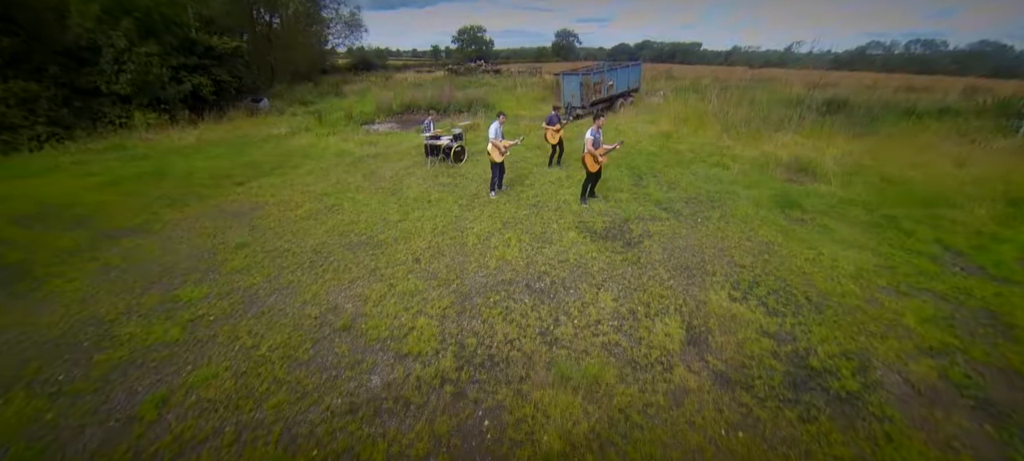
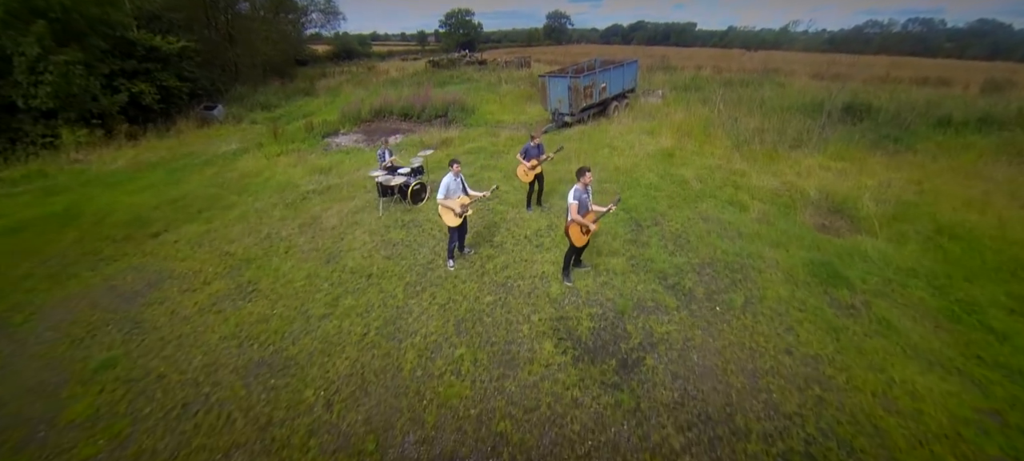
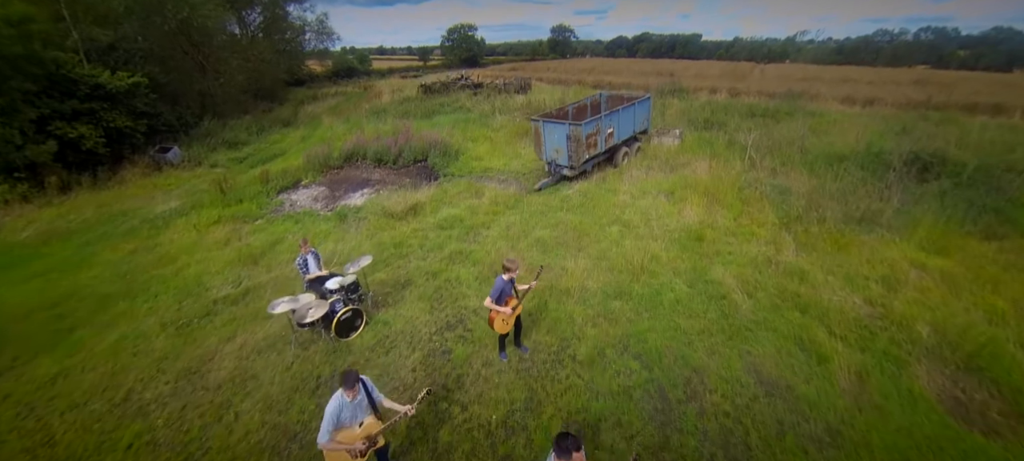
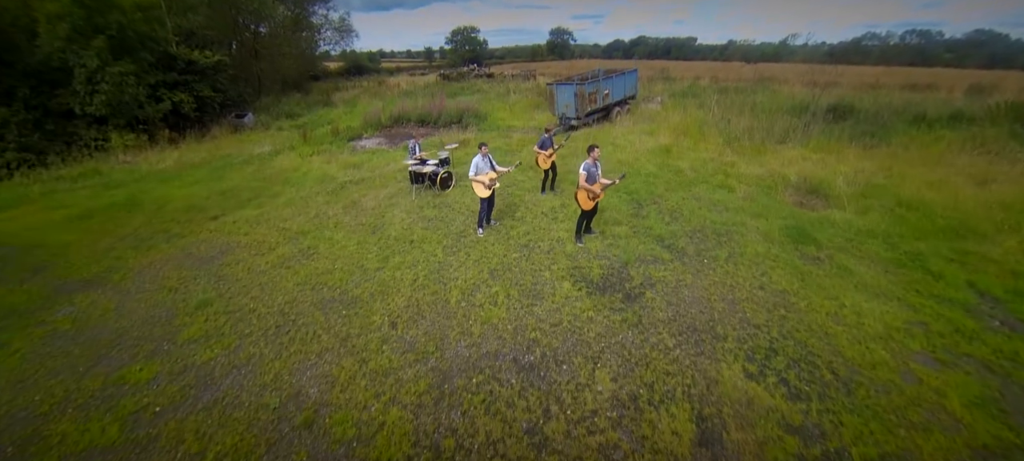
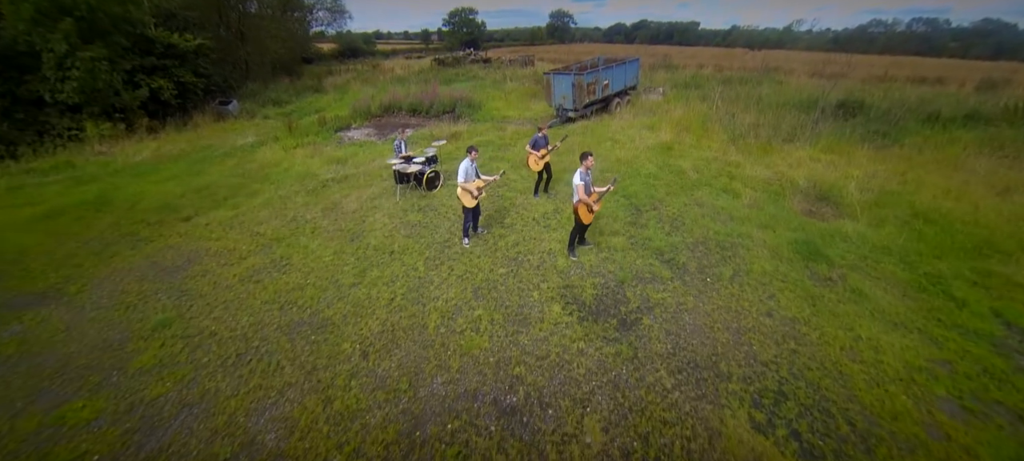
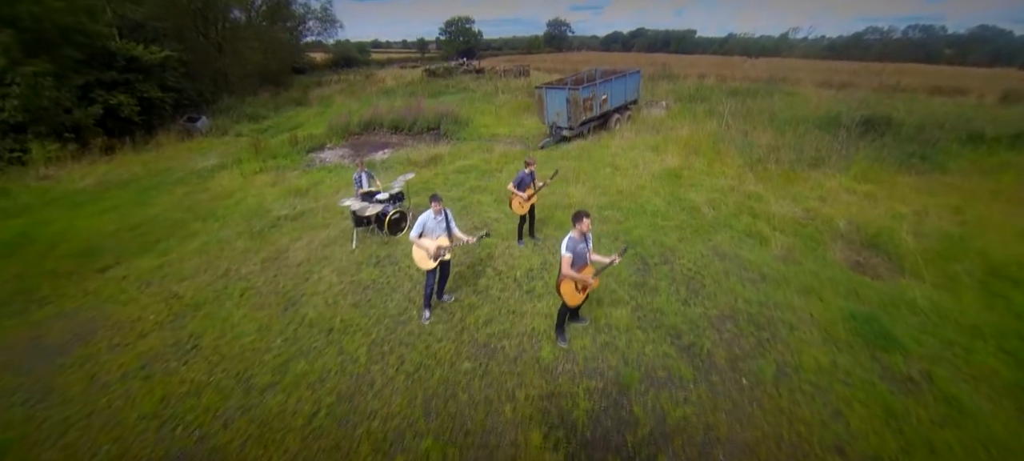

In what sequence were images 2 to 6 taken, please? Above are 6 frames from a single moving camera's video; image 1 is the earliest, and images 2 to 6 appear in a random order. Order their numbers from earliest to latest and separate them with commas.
4, 5, 2, 6, 3
